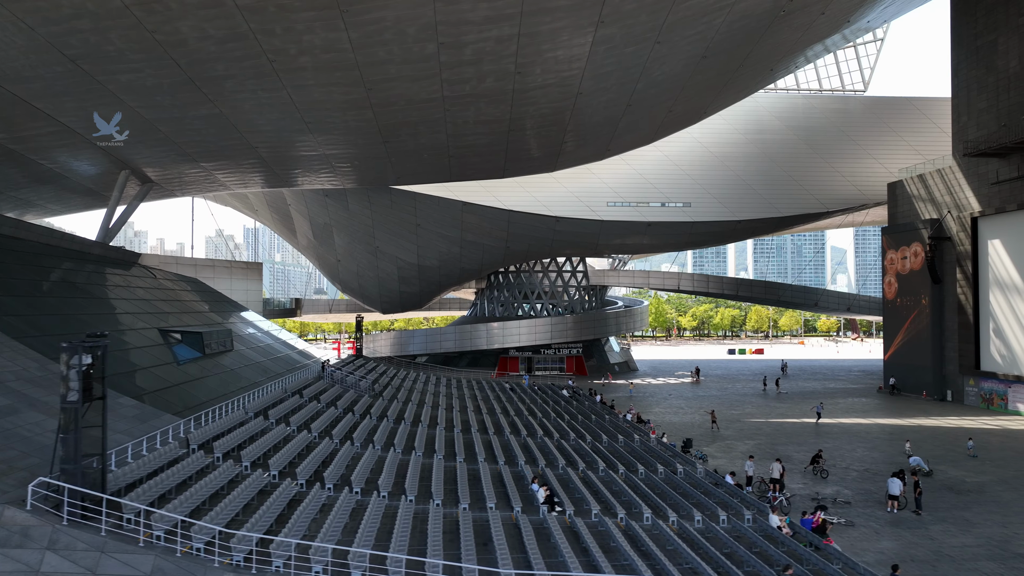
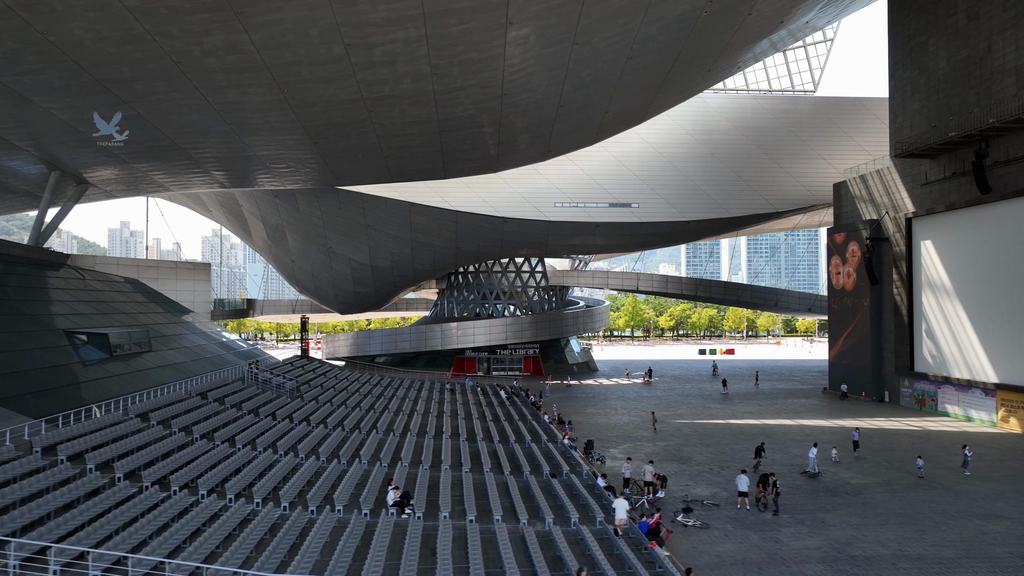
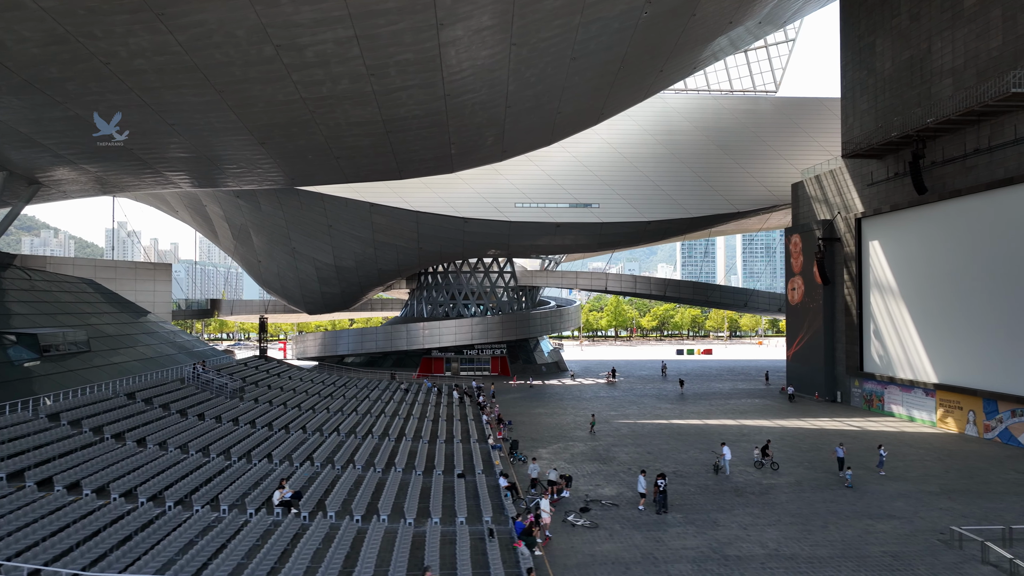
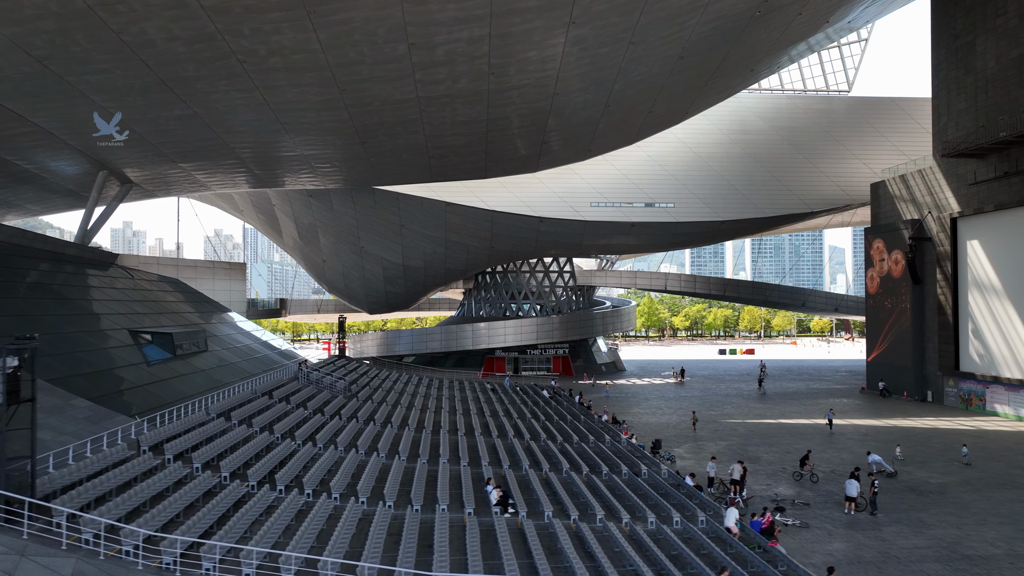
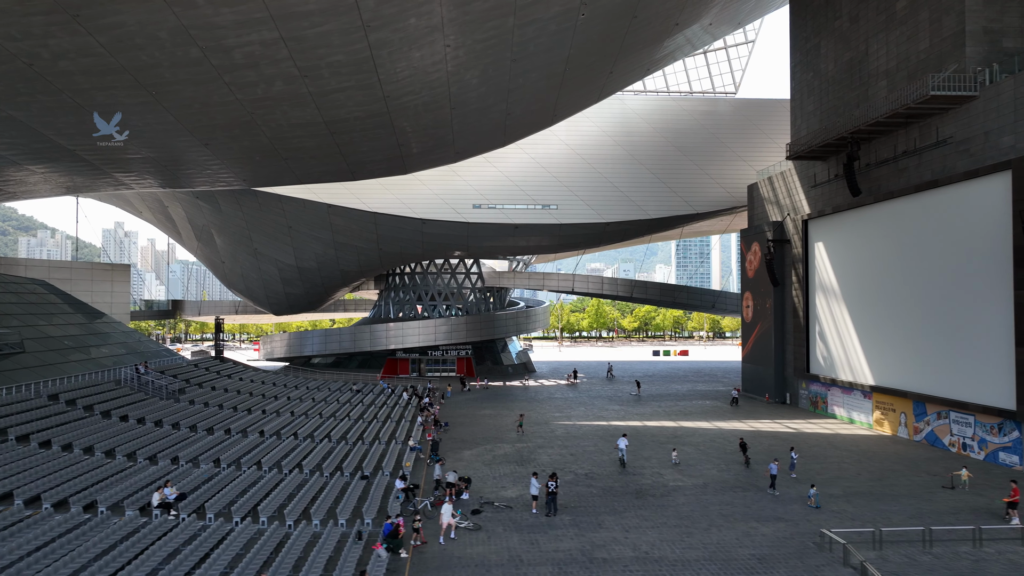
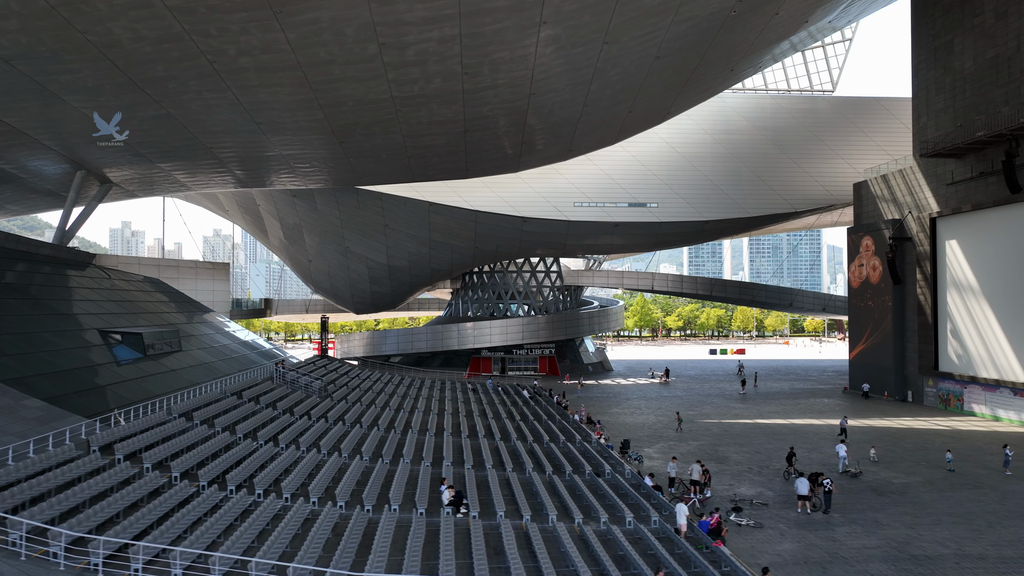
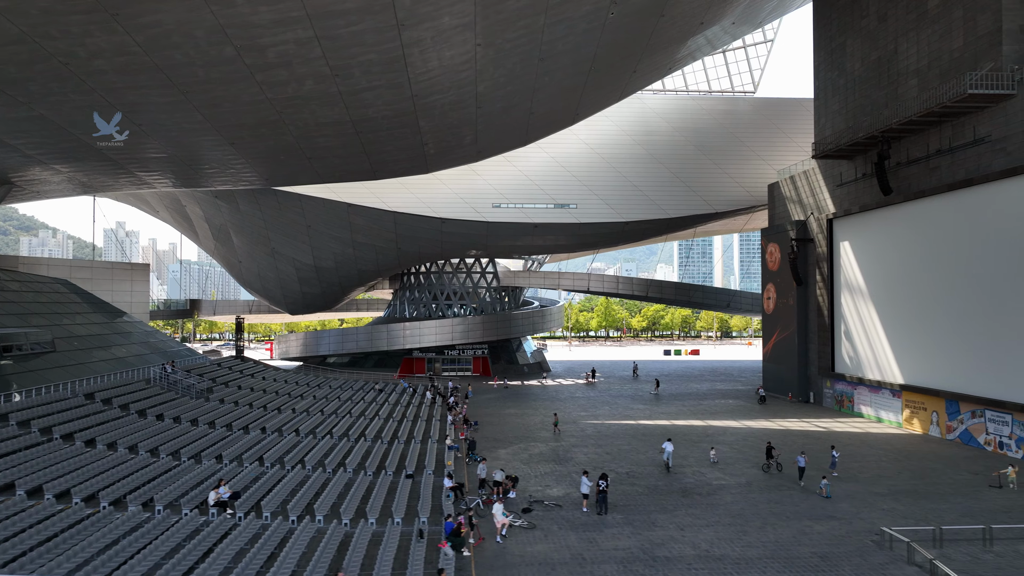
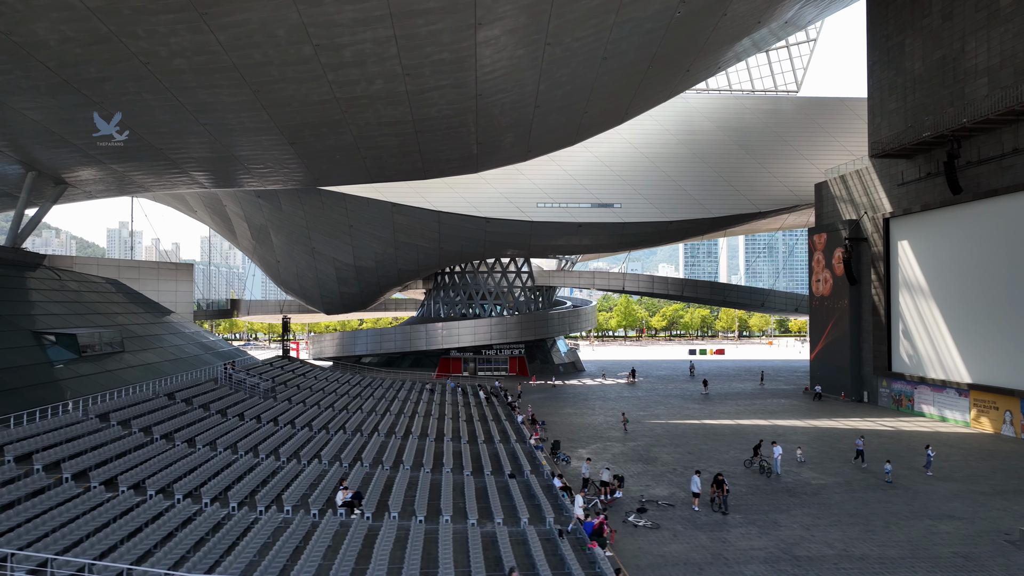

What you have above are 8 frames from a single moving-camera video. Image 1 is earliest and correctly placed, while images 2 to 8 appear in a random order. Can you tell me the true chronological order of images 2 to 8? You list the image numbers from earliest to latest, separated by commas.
4, 6, 2, 8, 3, 7, 5
